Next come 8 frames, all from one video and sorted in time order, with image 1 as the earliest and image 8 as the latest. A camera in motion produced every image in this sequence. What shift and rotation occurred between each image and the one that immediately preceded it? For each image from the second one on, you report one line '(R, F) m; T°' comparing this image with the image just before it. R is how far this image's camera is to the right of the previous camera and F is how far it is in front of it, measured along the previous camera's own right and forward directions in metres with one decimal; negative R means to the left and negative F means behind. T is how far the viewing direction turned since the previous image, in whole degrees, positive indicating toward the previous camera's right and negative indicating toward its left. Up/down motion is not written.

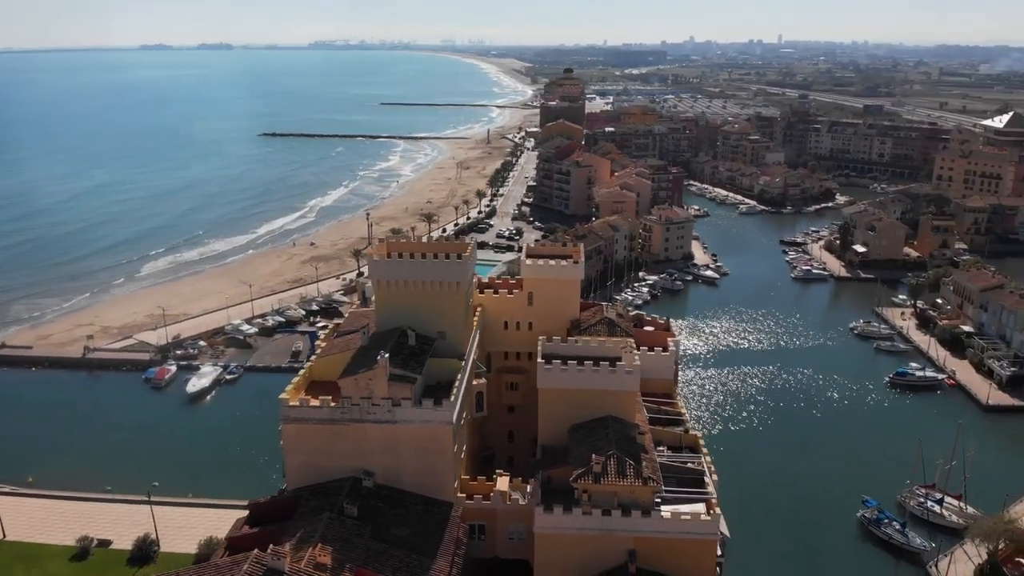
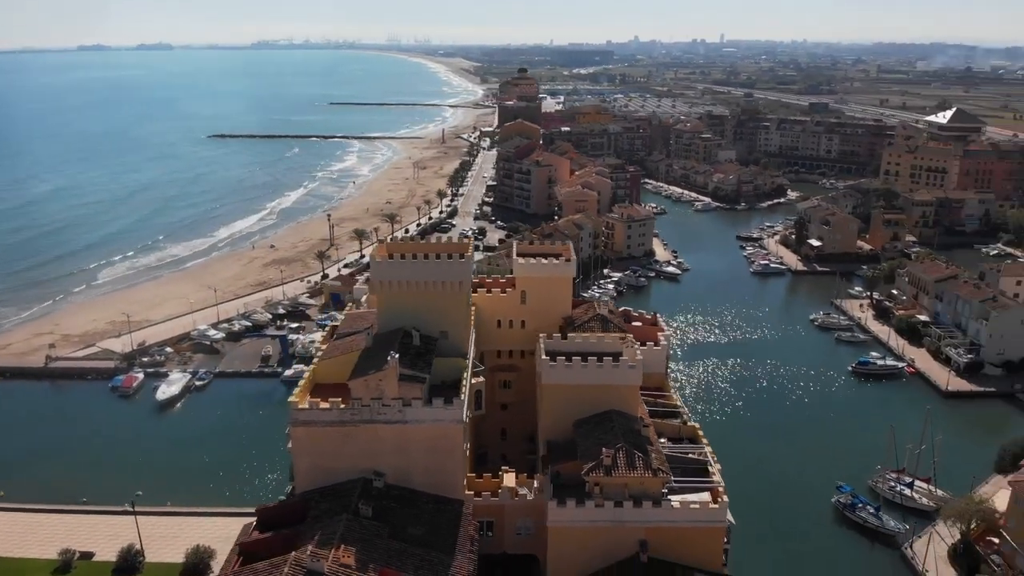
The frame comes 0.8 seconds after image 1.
(-1.3, -0.2) m; +4°
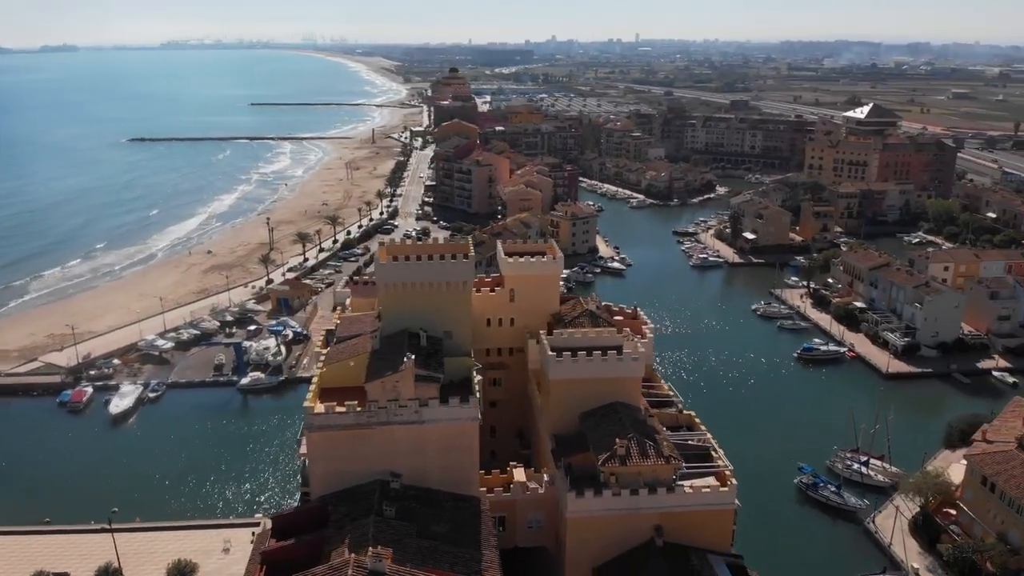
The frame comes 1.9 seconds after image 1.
(-2.0, -0.2) m; +6°
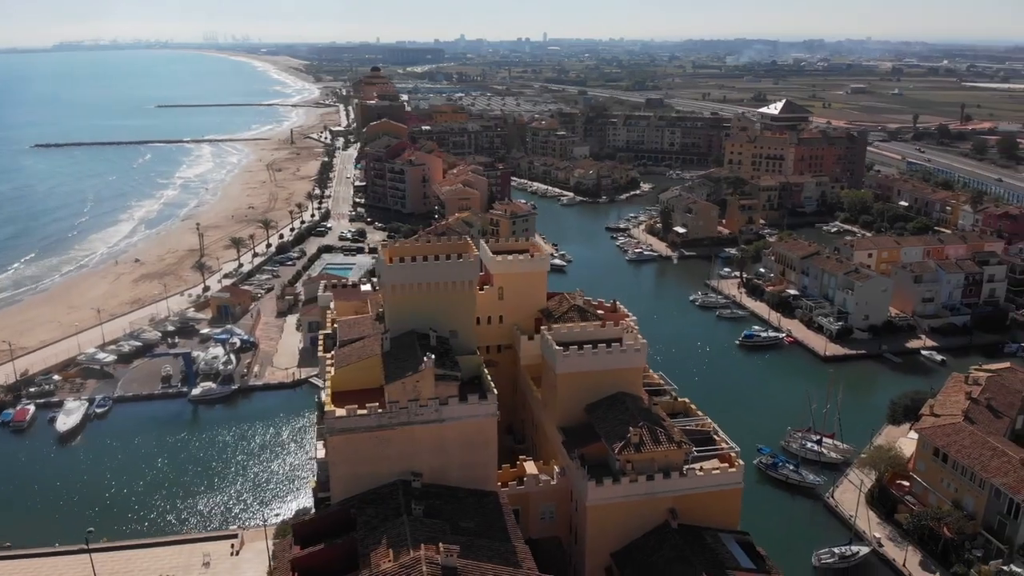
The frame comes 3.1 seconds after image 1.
(-2.4, -0.2) m; +6°
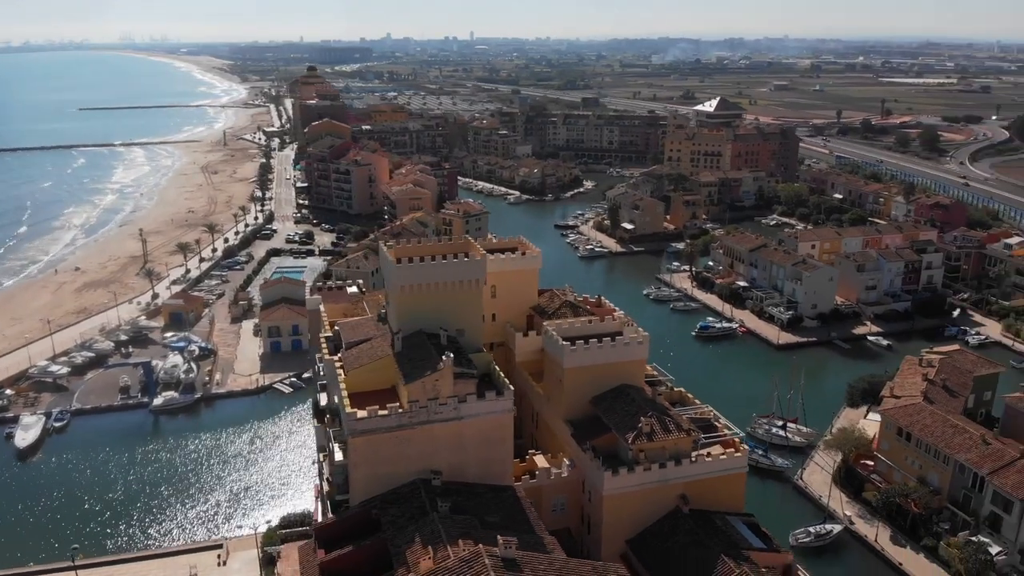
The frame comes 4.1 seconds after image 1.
(-2.0, -0.2) m; +5°
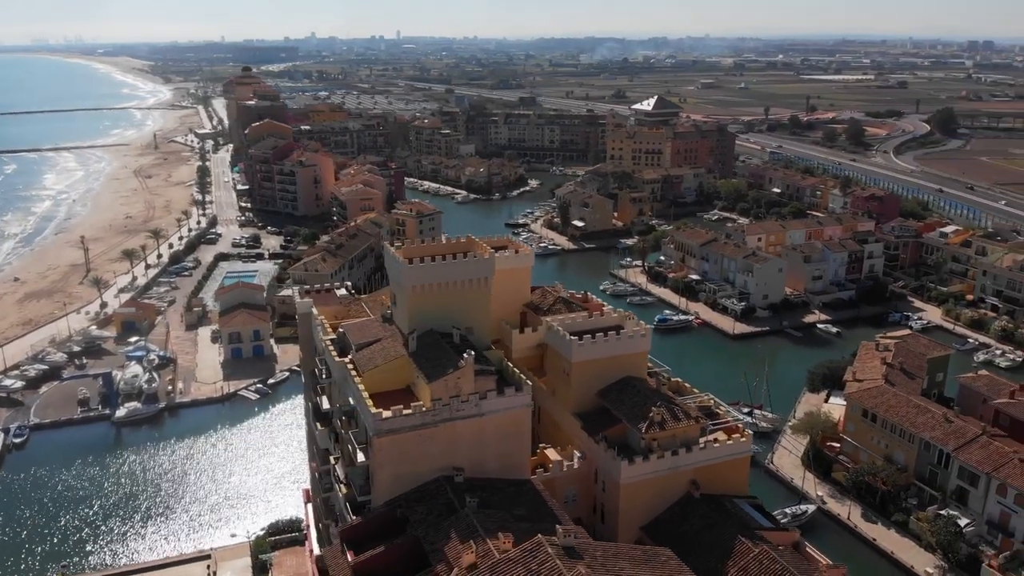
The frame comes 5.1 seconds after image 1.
(-2.0, -0.2) m; +5°
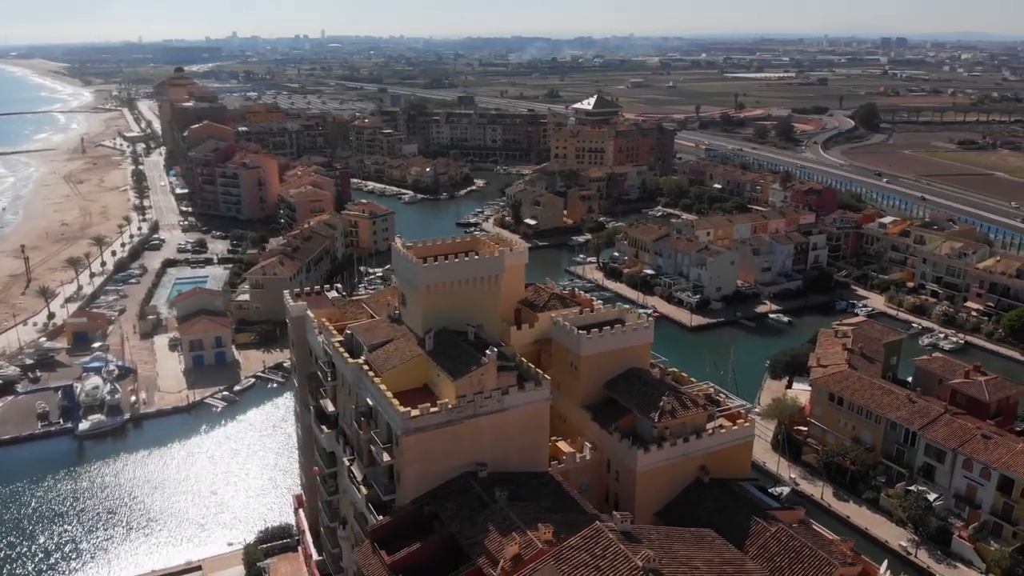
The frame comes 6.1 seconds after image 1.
(-2.1, -0.3) m; +5°
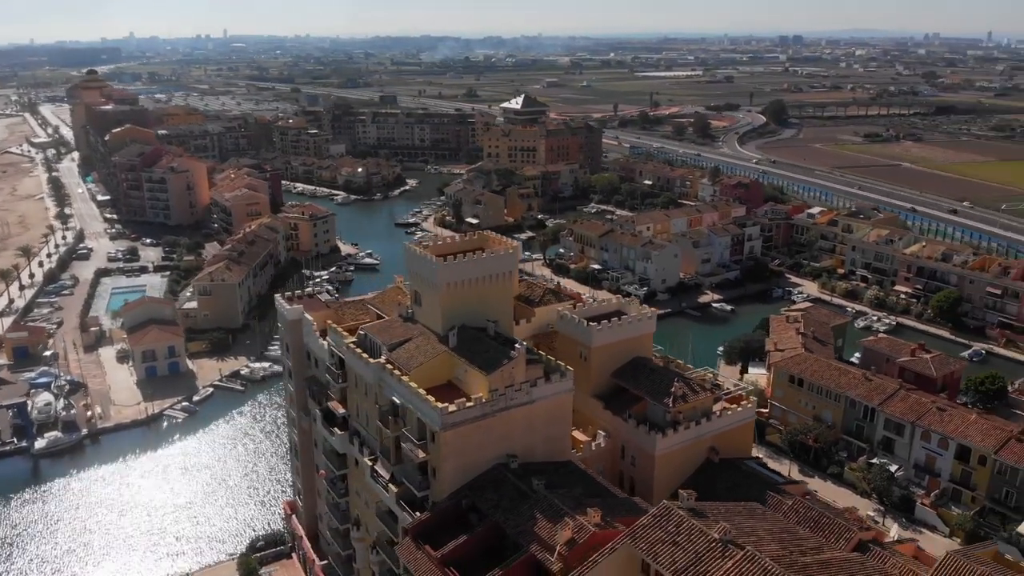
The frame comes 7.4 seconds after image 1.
(-2.7, -0.4) m; +6°
